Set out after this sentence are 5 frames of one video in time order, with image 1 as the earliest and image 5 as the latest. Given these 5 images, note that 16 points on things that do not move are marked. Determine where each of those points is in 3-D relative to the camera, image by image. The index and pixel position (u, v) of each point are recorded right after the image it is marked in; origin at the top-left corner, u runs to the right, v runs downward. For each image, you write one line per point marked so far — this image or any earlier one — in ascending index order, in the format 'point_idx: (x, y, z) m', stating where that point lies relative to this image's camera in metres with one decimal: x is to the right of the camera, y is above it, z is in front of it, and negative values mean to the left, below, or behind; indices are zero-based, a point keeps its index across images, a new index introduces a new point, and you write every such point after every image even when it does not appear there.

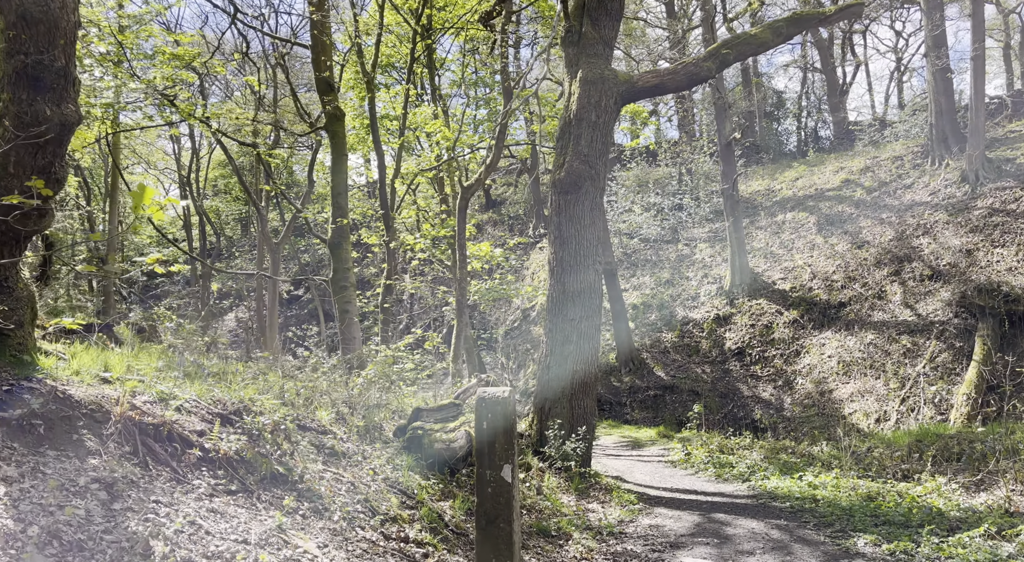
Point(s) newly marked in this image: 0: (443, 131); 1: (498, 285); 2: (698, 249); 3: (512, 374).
0: (-1.5, +3.3, +18.1) m
1: (-0.3, -0.1, +18.1) m
2: (+4.0, +0.7, +18.3) m
3: (0.0, -2.2, +19.5) m
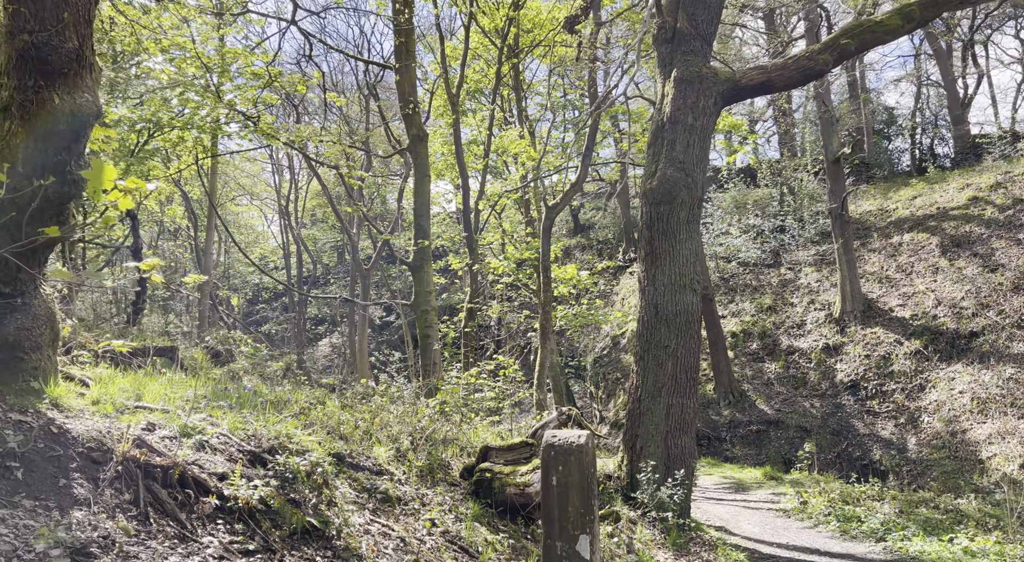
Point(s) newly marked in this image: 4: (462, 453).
0: (+0.3, +2.7, +17.5) m
1: (+1.5, -0.6, +17.2) m
2: (+5.9, +0.2, +17.0) m
3: (+2.0, -2.8, +18.6) m
4: (-0.5, -1.7, +8.4) m
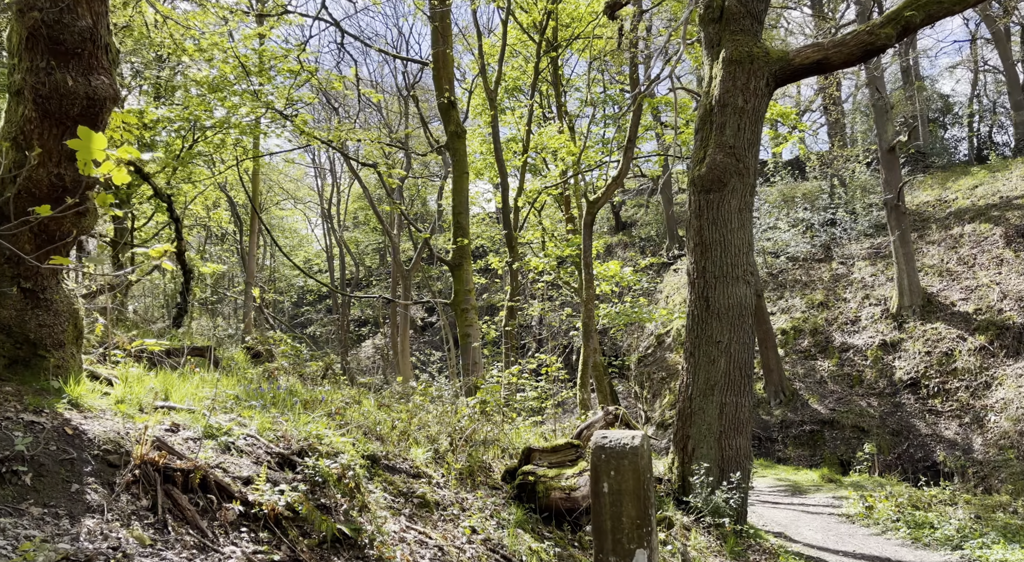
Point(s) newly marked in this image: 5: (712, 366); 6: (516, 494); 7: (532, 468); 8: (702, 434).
0: (+1.2, +2.8, +17.1) m
1: (+2.4, -0.6, +16.9) m
2: (+6.7, +0.3, +16.4) m
3: (+2.9, -2.7, +18.2) m
4: (-0.1, -1.7, +8.1) m
5: (+1.9, -0.8, +7.8) m
6: (0.0, -1.9, +7.4) m
7: (+0.2, -1.7, +7.5) m
8: (+1.8, -1.4, +7.8) m
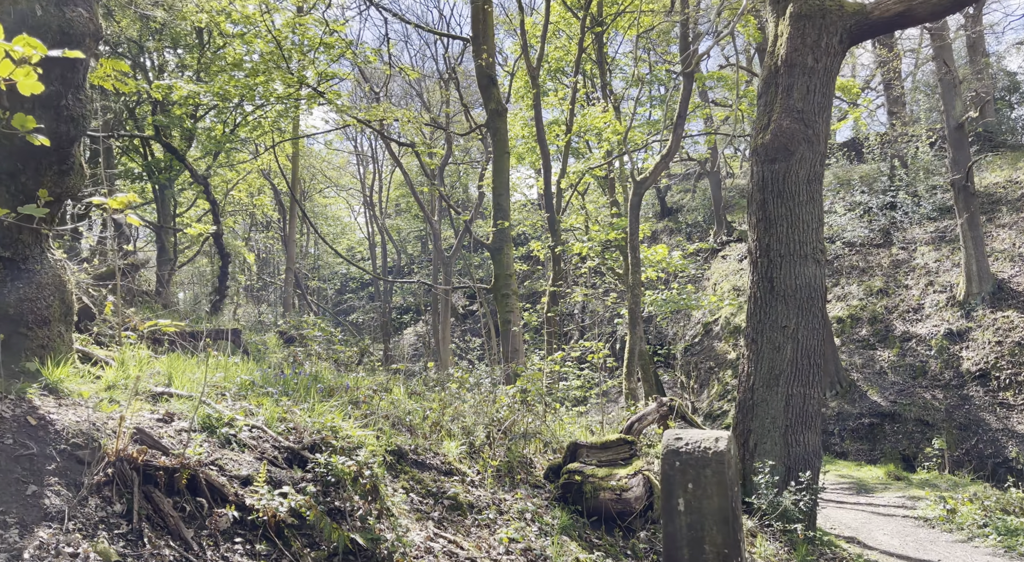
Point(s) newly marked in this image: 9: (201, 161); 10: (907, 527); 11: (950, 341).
0: (+2.0, +3.1, +16.5) m
1: (+3.2, -0.3, +16.2) m
2: (+7.5, +0.5, +15.5) m
3: (+3.8, -2.4, +17.5) m
4: (+0.3, -1.5, +7.6) m
5: (+2.2, -0.6, +7.2) m
6: (+0.4, -1.7, +6.9) m
7: (+0.5, -1.5, +7.0) m
8: (+2.2, -1.3, +7.2) m
9: (-6.6, +2.5, +18.2) m
10: (+3.6, -2.2, +7.7) m
11: (+6.9, -0.9, +13.2) m
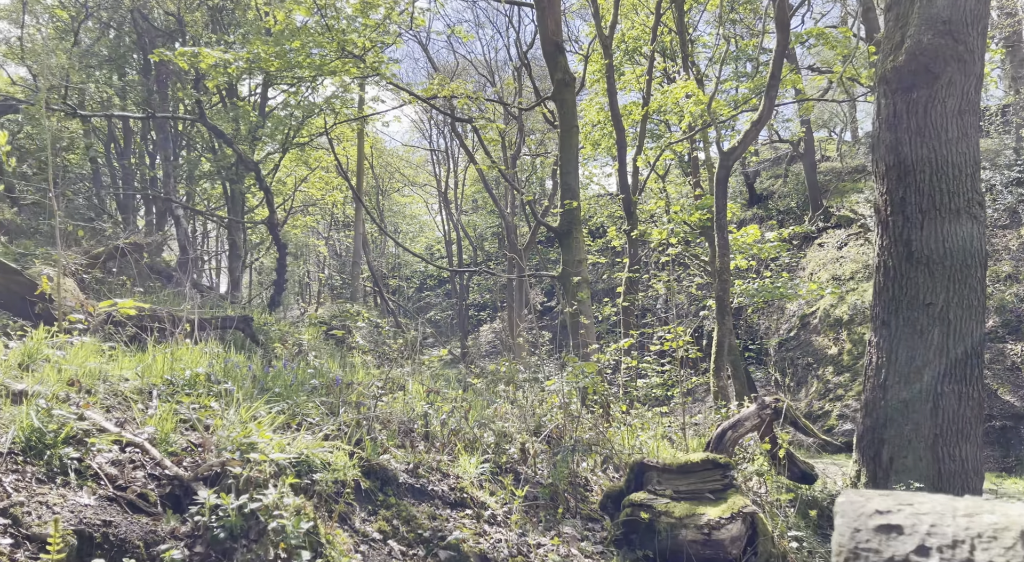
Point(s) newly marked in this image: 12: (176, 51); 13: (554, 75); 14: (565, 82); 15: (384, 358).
0: (+3.3, +3.3, +15.0) m
1: (+4.5, 0.0, +14.6) m
2: (+8.7, +0.8, +13.5) m
3: (+5.3, -2.2, +15.8) m
4: (+0.8, -1.3, +6.3) m
5: (+2.7, -0.4, +5.7) m
6: (+0.8, -1.6, +5.6) m
7: (+1.0, -1.4, +5.7) m
8: (+2.6, -1.1, +5.7) m
9: (-5.1, +2.6, +17.5) m
10: (+4.1, -2.0, +6.1) m
11: (+7.9, -0.7, +11.2) m
12: (-4.4, +3.0, +10.9) m
13: (+0.5, +2.6, +10.6) m
14: (+0.7, +2.6, +10.7) m
15: (-1.3, -0.8, +8.8) m
